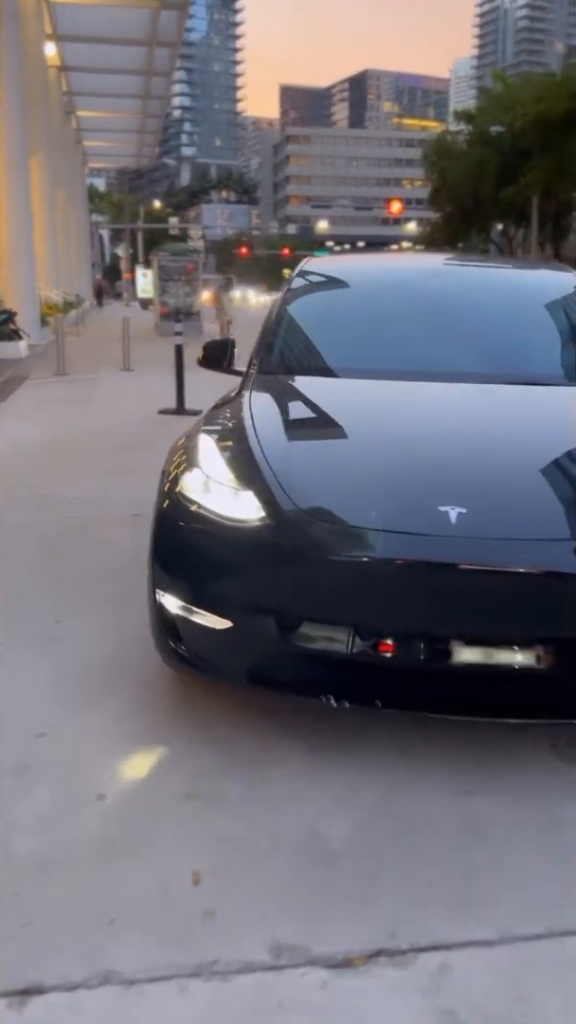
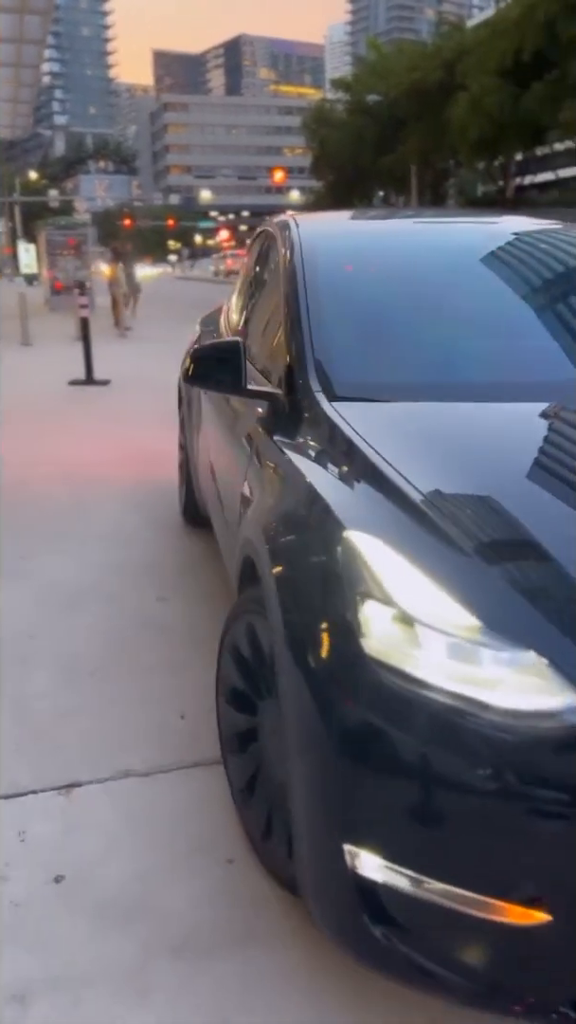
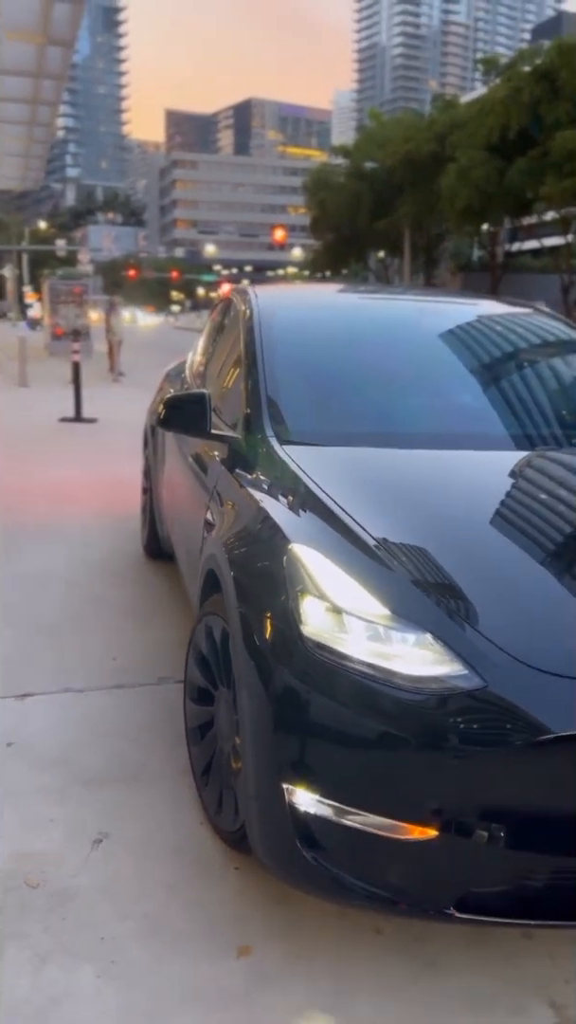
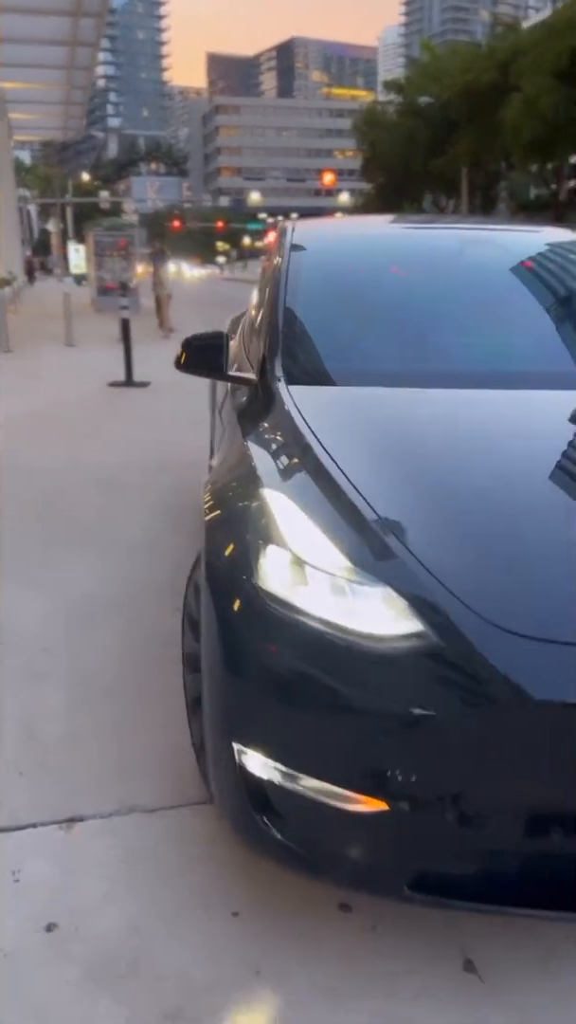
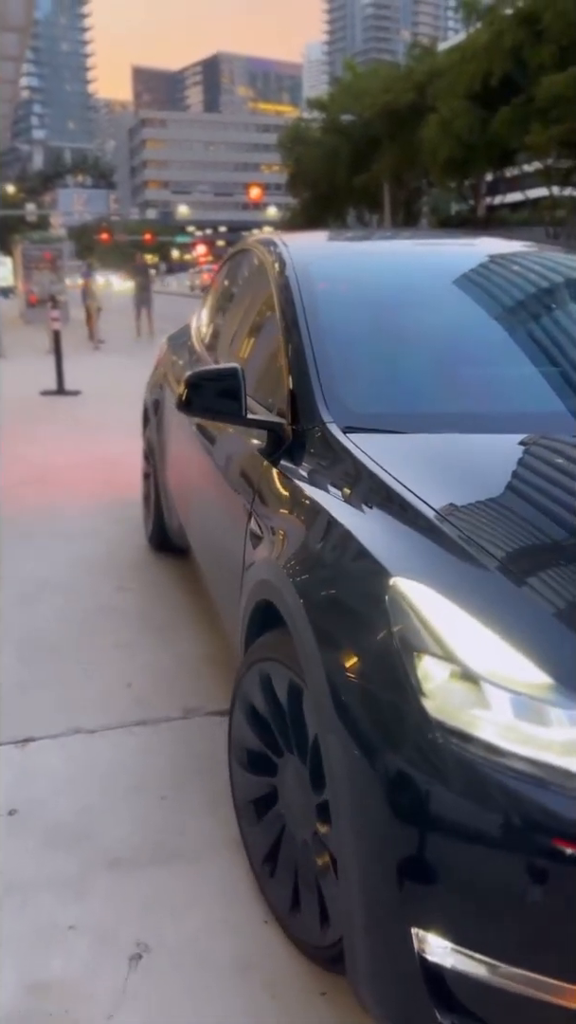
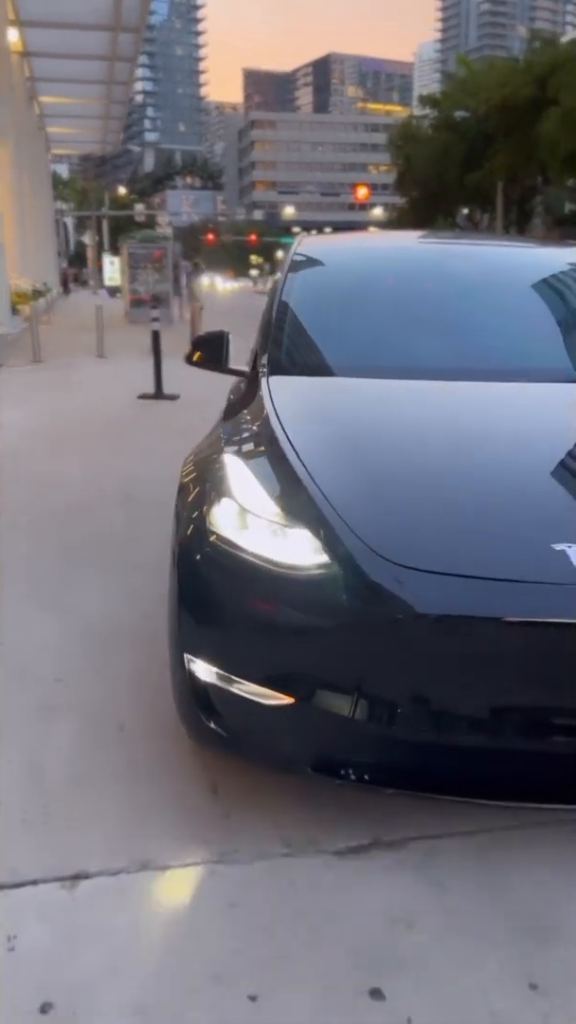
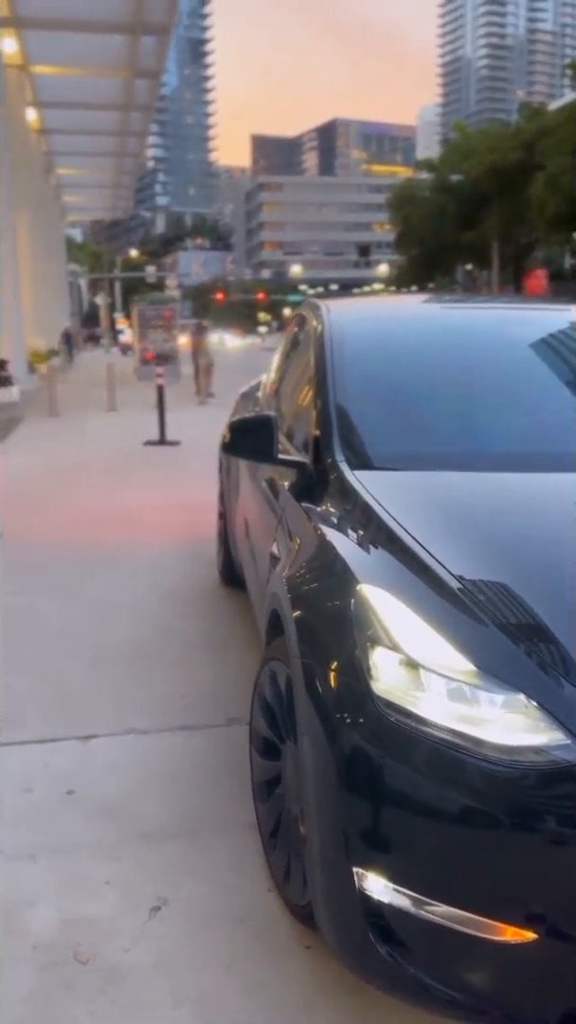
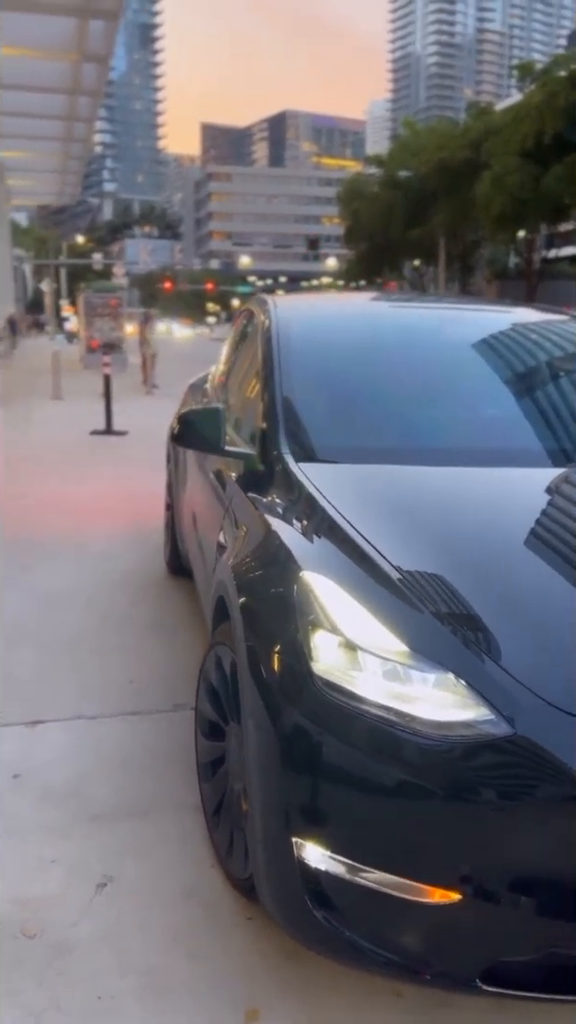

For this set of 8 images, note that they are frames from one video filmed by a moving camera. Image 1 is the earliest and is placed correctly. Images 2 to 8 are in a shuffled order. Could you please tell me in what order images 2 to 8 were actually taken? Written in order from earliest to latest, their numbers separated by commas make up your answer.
6, 4, 2, 5, 3, 8, 7
